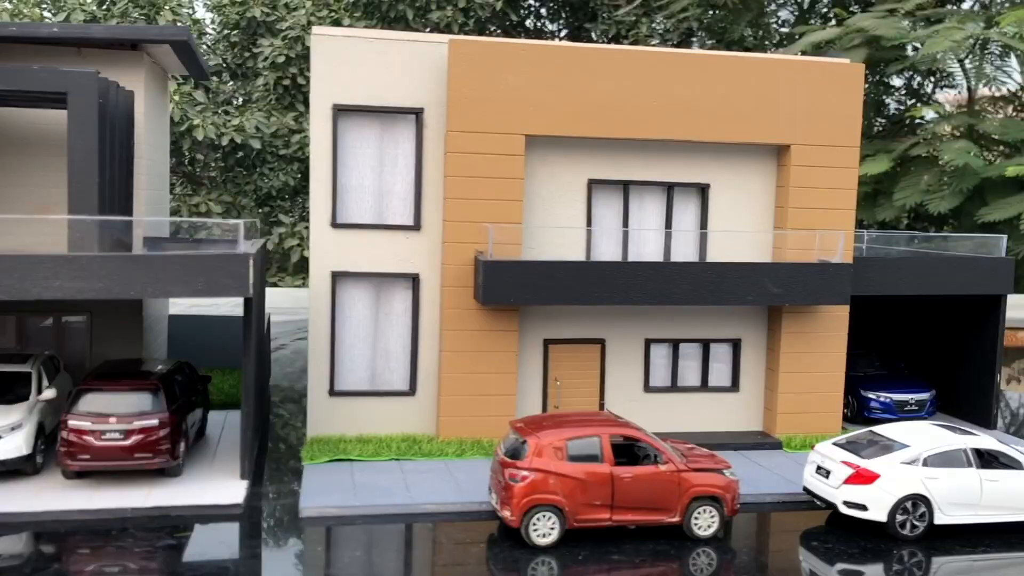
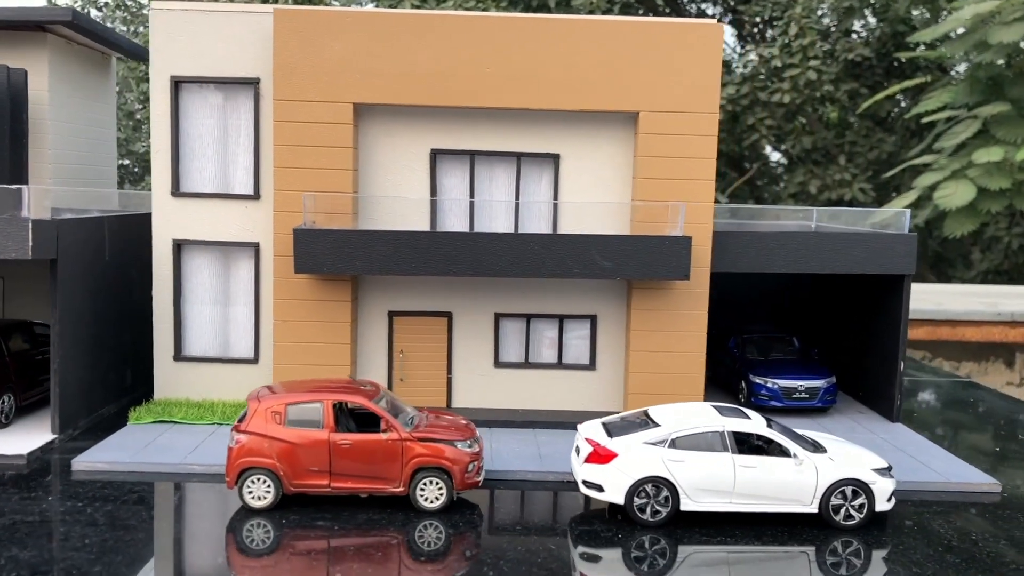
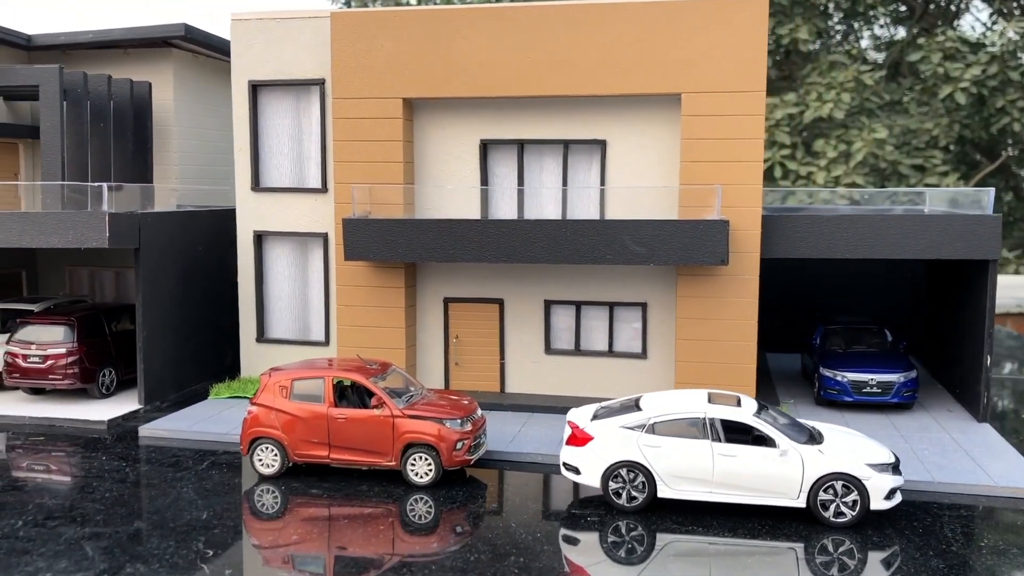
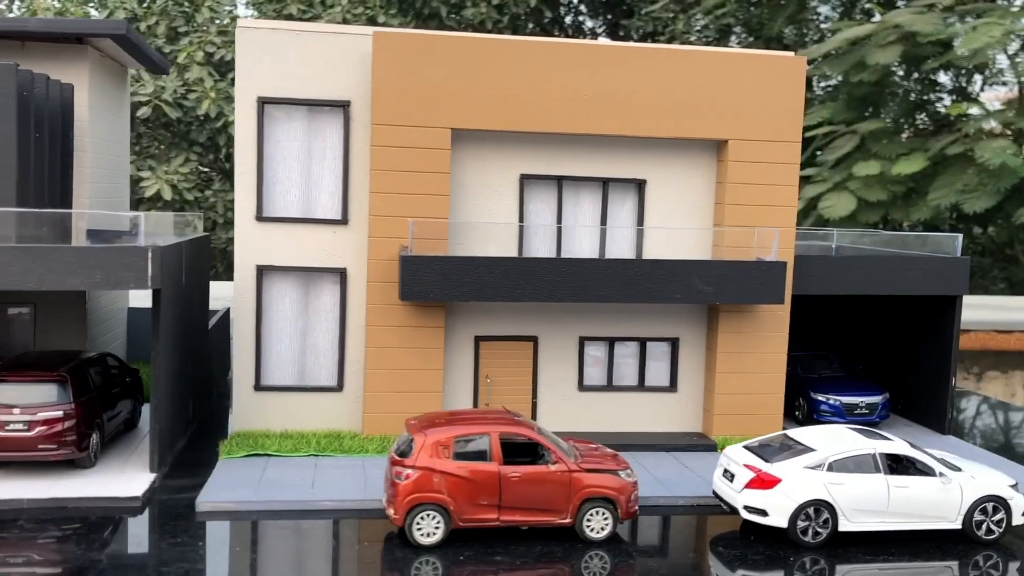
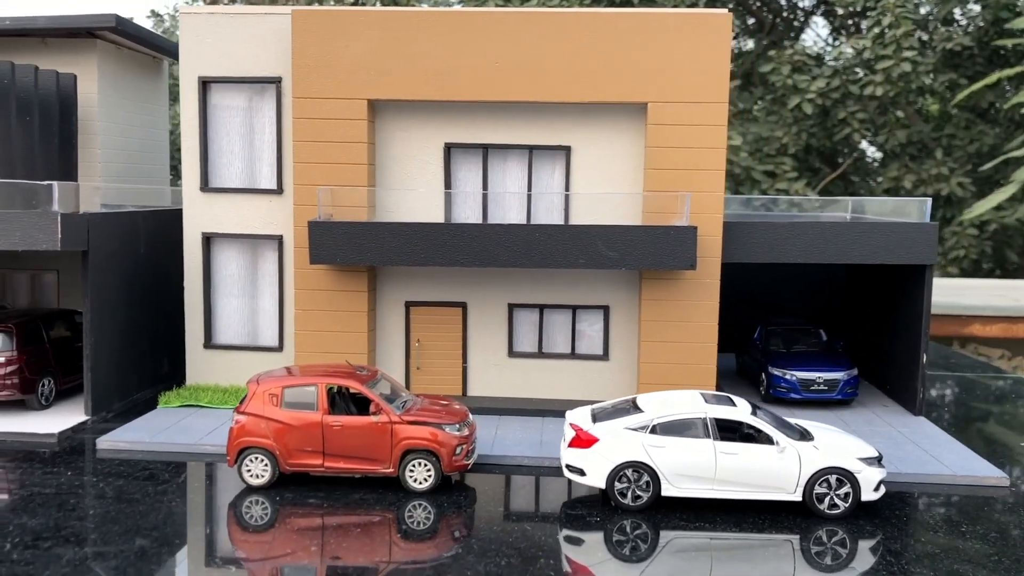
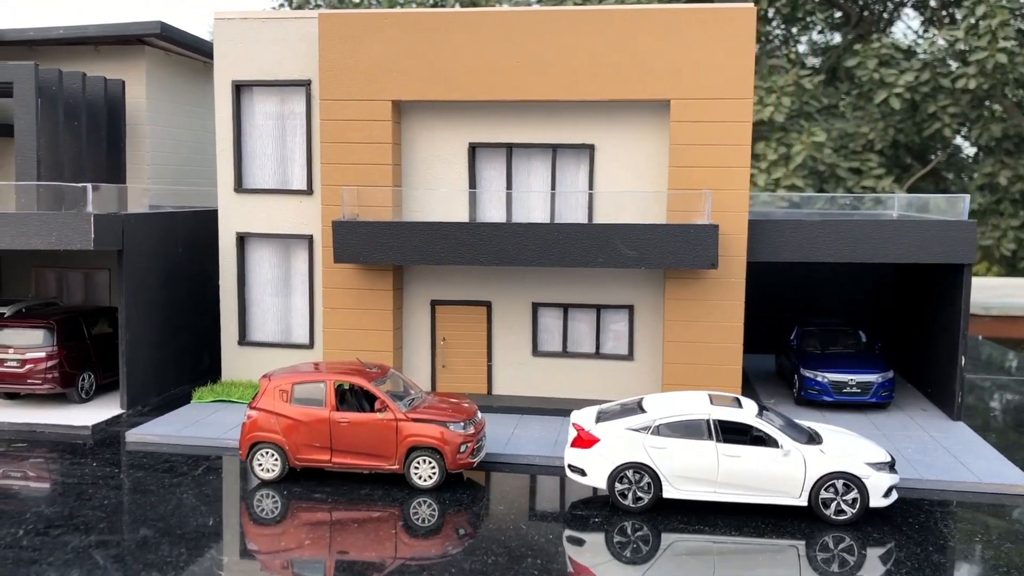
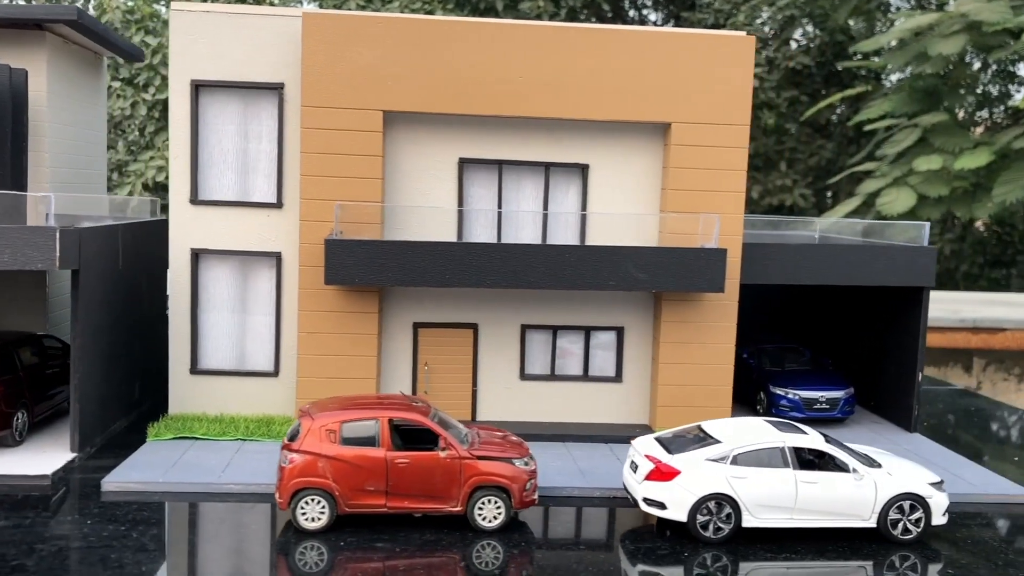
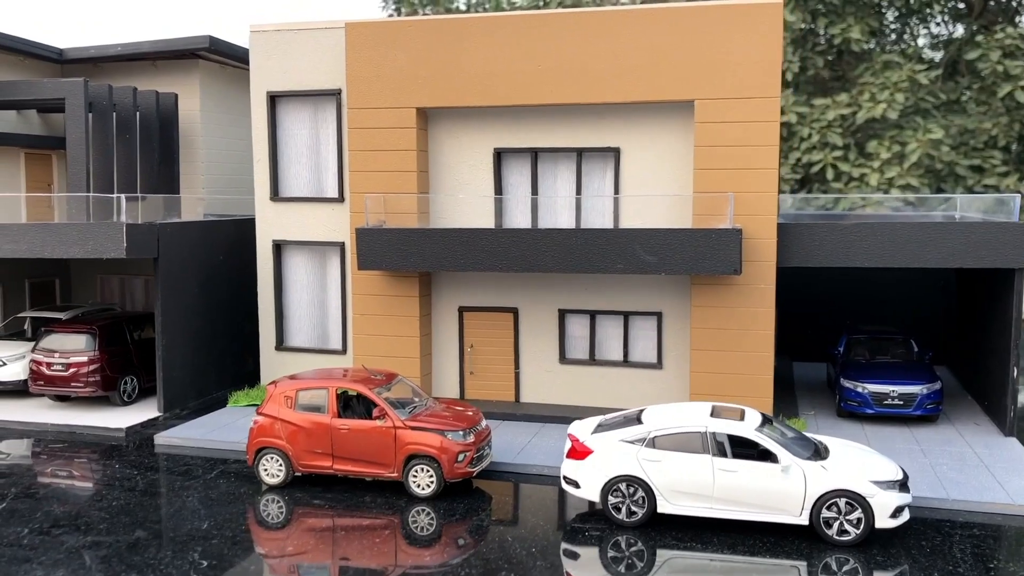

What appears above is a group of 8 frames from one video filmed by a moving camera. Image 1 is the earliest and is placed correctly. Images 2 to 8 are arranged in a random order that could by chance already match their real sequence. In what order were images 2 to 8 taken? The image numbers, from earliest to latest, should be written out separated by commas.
4, 7, 2, 5, 6, 3, 8
